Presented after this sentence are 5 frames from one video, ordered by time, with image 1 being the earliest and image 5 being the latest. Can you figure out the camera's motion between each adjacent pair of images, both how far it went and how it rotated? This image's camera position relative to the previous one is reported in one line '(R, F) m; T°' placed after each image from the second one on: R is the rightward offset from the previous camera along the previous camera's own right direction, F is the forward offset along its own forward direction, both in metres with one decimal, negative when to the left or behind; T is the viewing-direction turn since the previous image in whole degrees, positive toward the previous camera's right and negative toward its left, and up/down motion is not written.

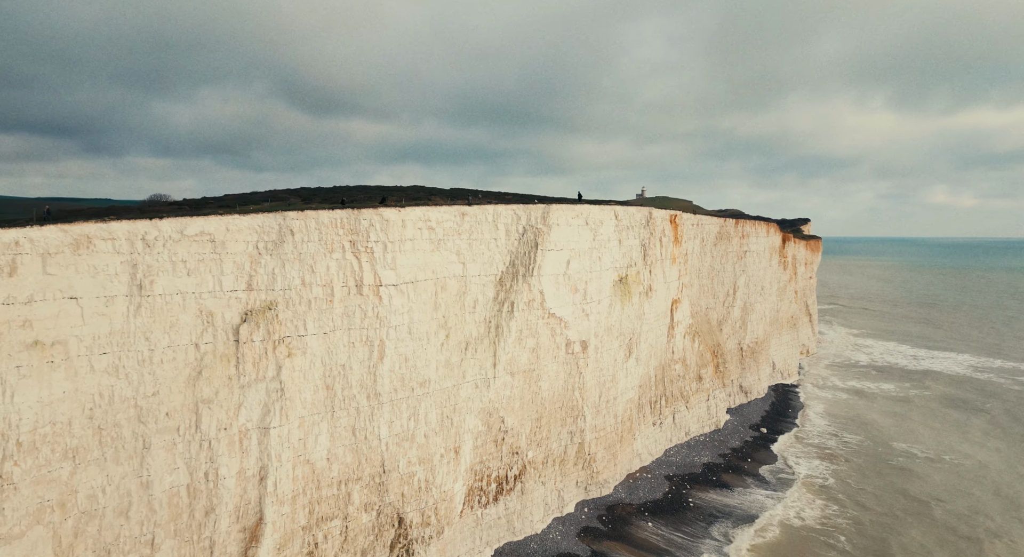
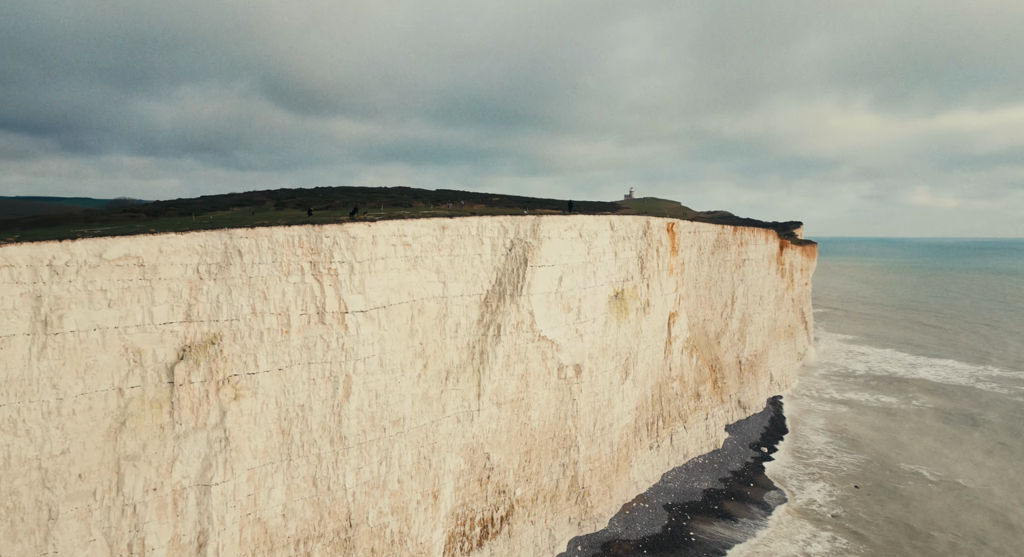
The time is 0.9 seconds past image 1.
(+0.1, +2.3) m; +1°
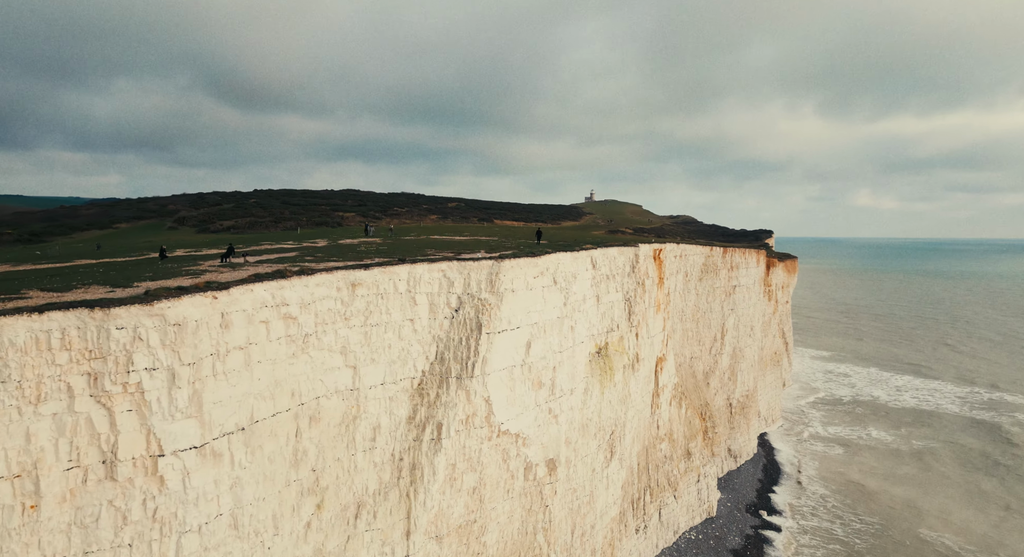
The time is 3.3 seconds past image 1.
(+0.4, +6.4) m; +4°
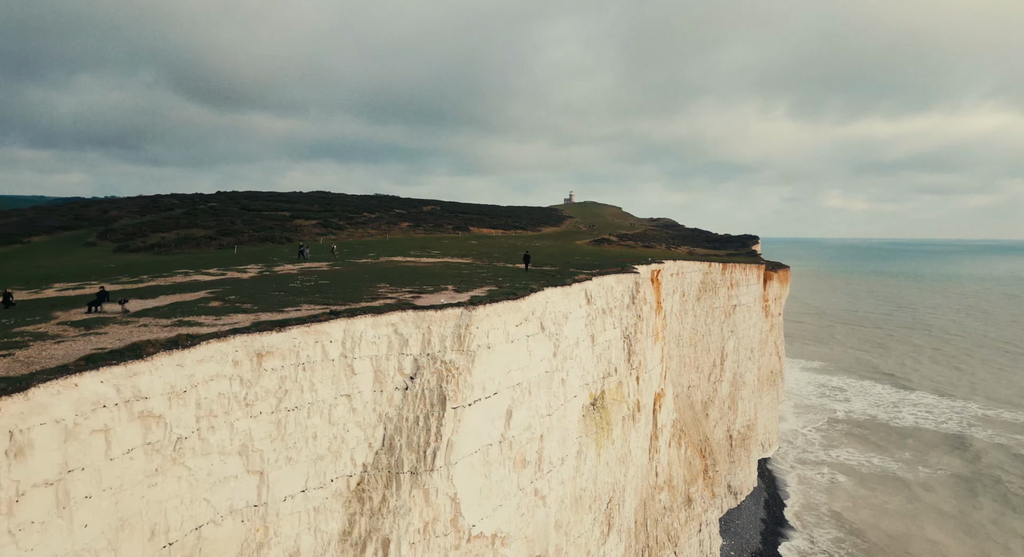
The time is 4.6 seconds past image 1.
(+0.1, +3.8) m; +2°
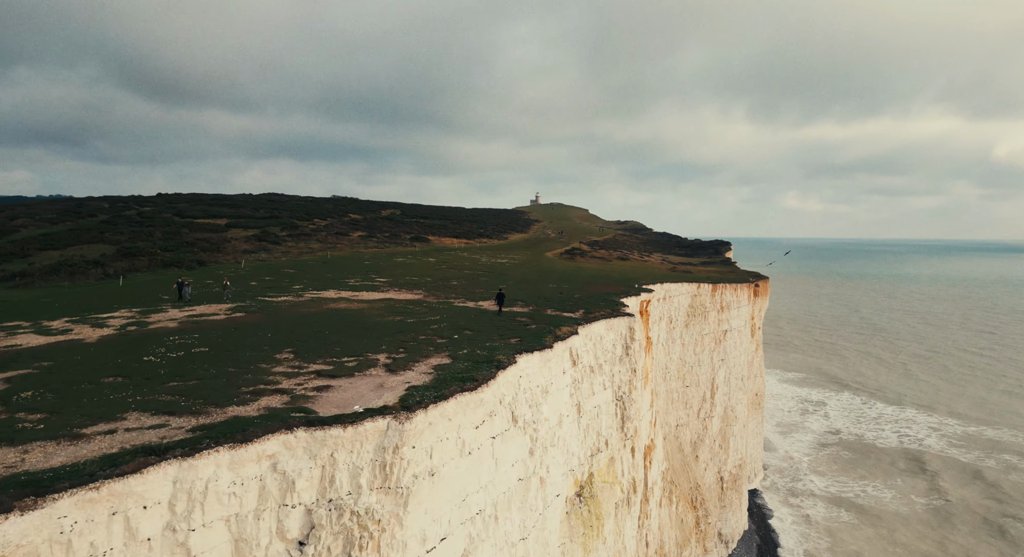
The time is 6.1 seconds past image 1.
(+0.2, +4.2) m; +3°
